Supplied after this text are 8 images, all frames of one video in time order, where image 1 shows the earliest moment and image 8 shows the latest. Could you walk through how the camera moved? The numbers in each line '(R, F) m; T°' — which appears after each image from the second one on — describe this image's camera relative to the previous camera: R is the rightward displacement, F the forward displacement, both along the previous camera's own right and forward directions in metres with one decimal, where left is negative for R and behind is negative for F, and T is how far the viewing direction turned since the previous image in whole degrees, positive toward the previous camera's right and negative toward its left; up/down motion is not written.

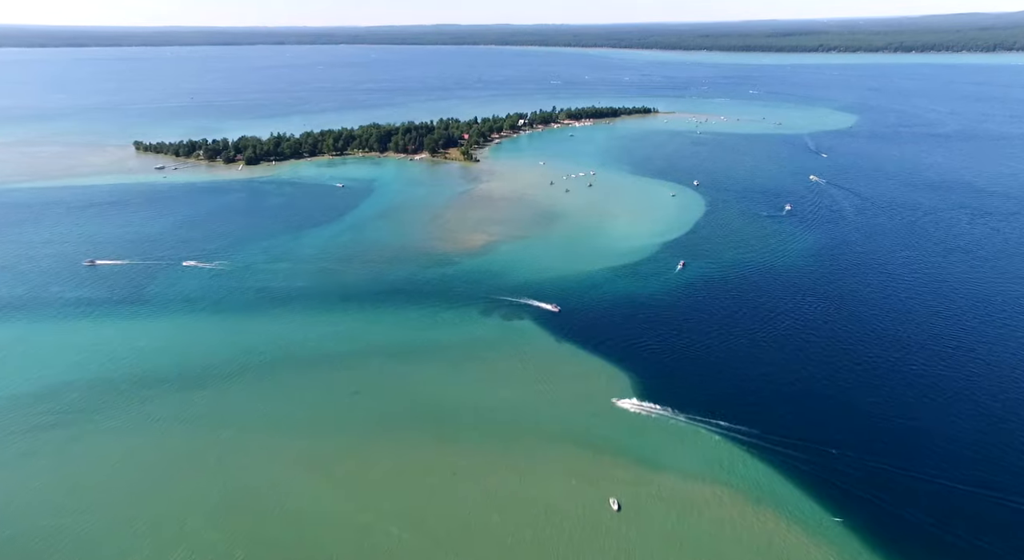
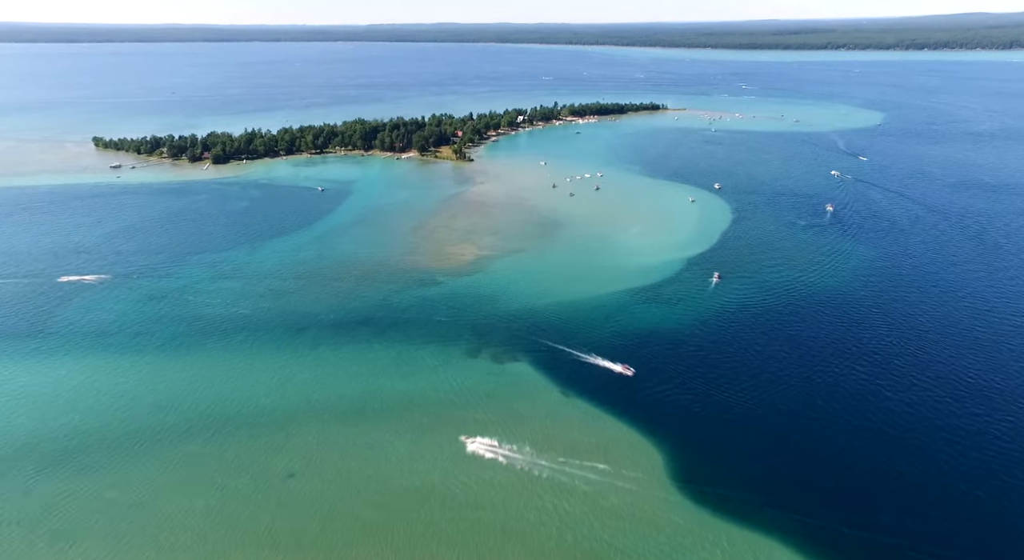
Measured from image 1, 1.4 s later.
(+0.3, +7.7) m; 0°
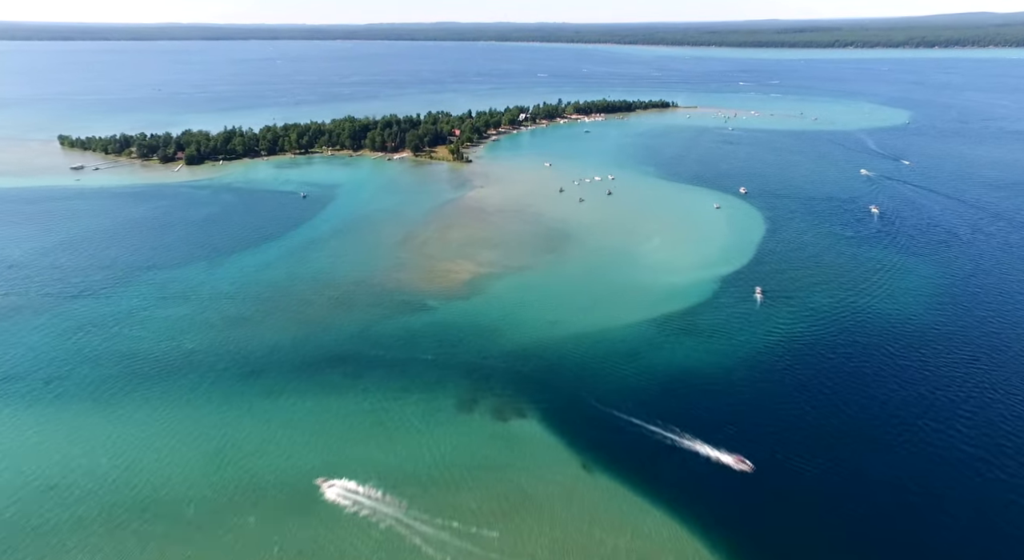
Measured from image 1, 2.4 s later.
(-0.2, +6.1) m; 0°
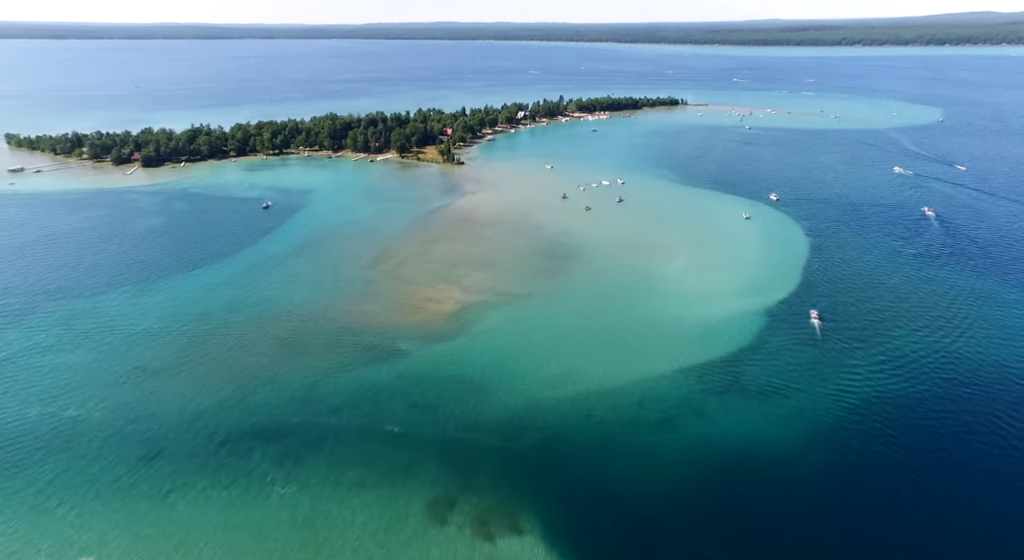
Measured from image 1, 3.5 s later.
(+0.2, +7.0) m; 0°
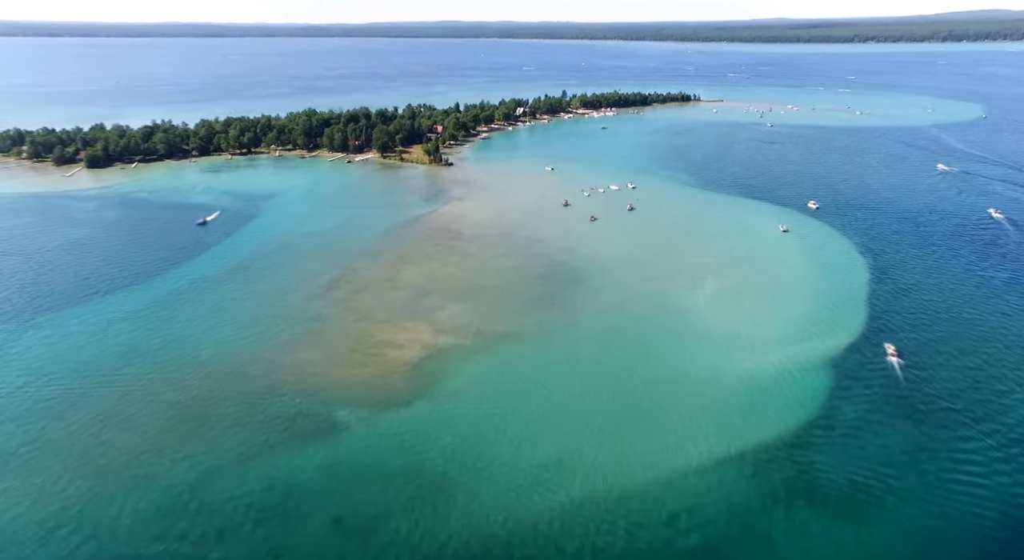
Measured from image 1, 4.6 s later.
(+0.8, +7.0) m; 0°
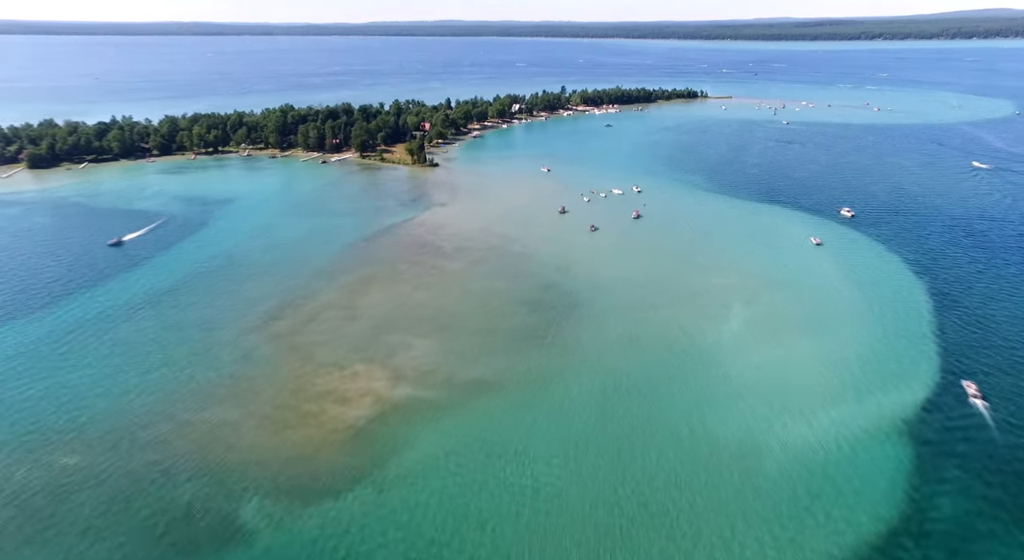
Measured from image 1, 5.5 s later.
(+0.8, +5.2) m; 0°
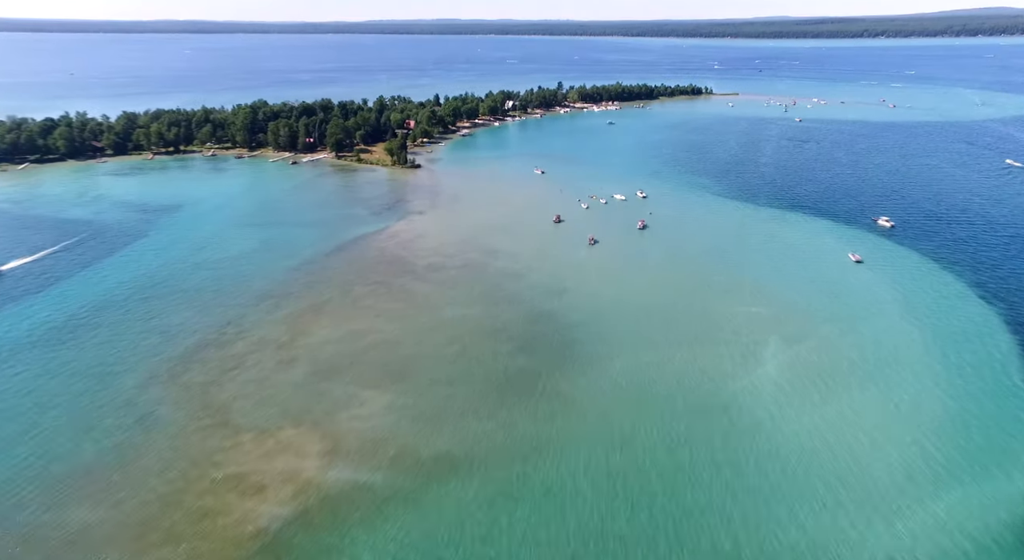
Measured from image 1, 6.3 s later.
(+0.6, +4.7) m; 0°
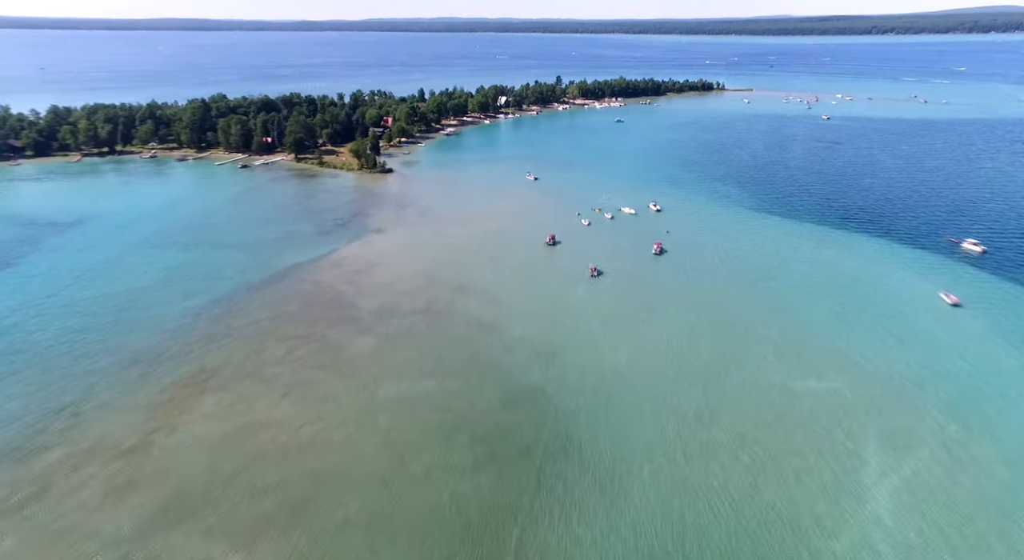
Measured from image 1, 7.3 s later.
(+0.8, +6.7) m; 0°
